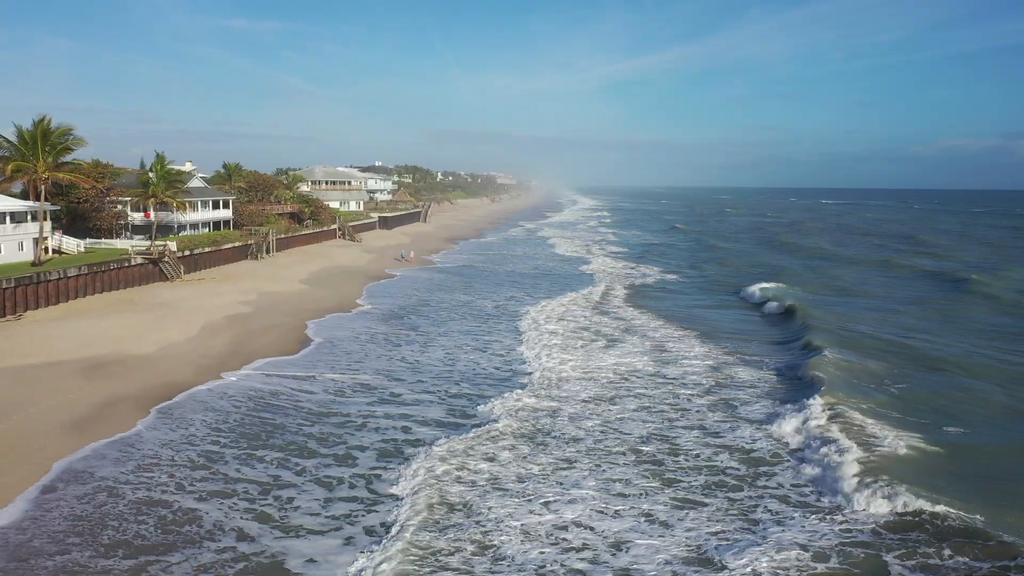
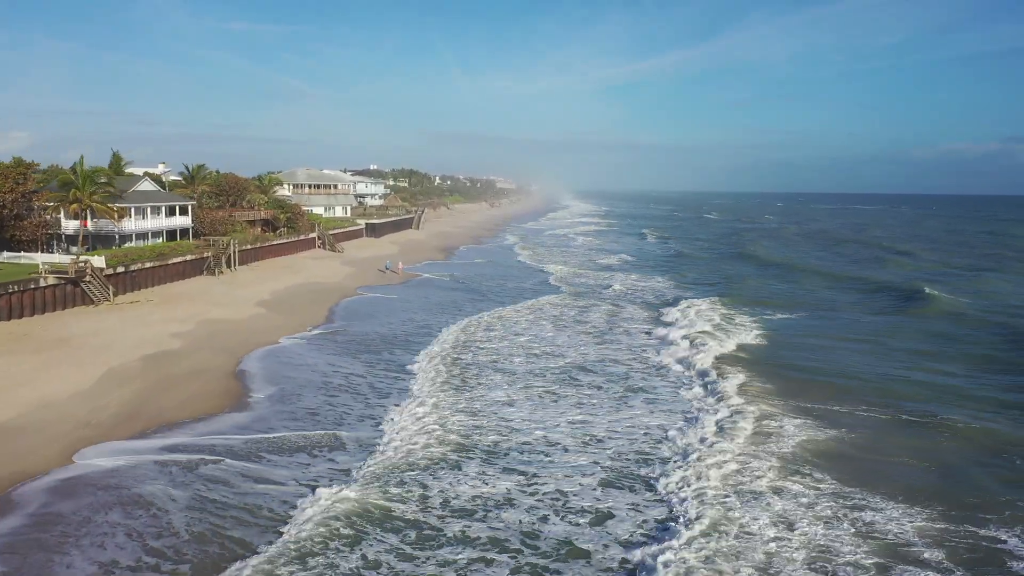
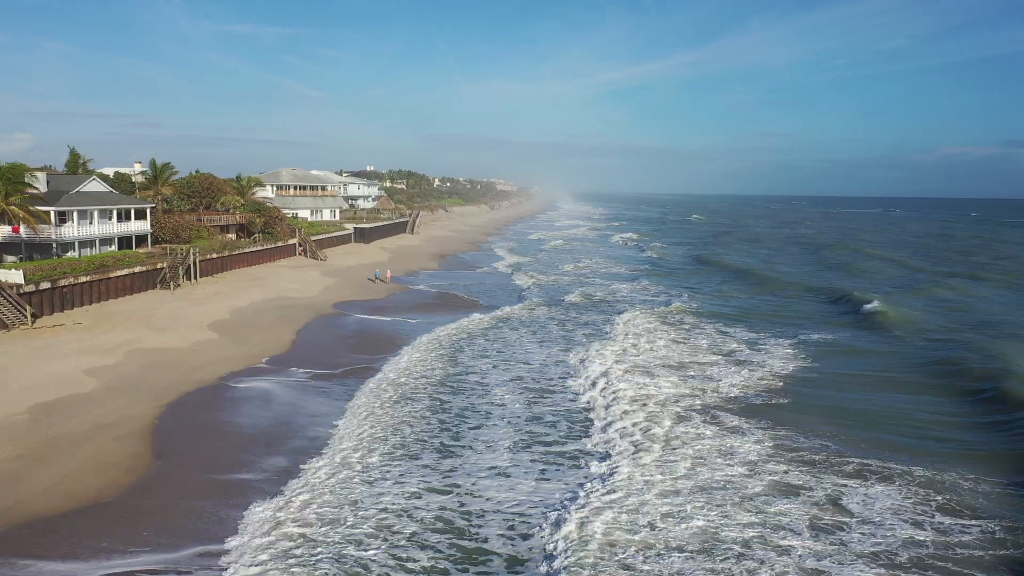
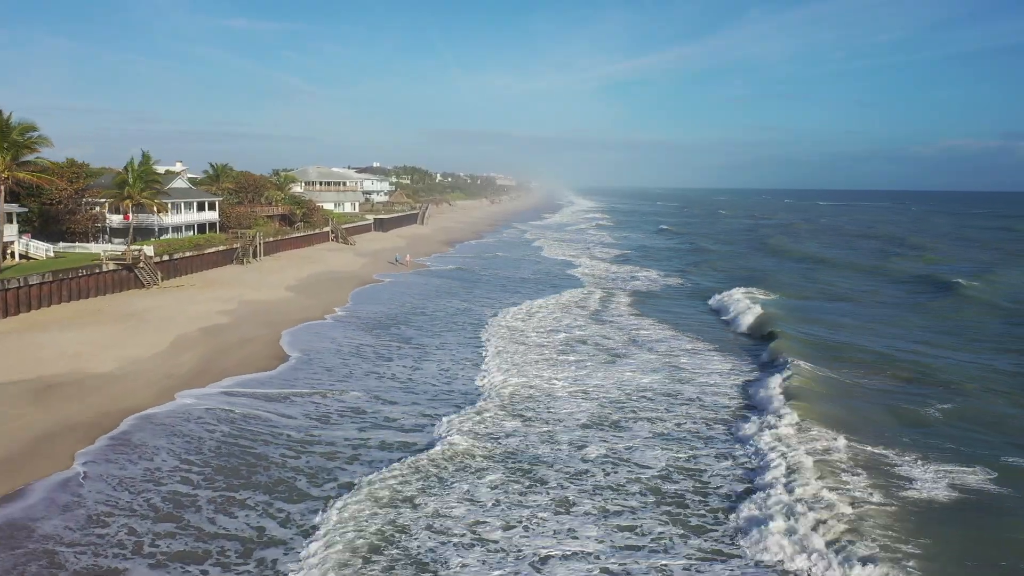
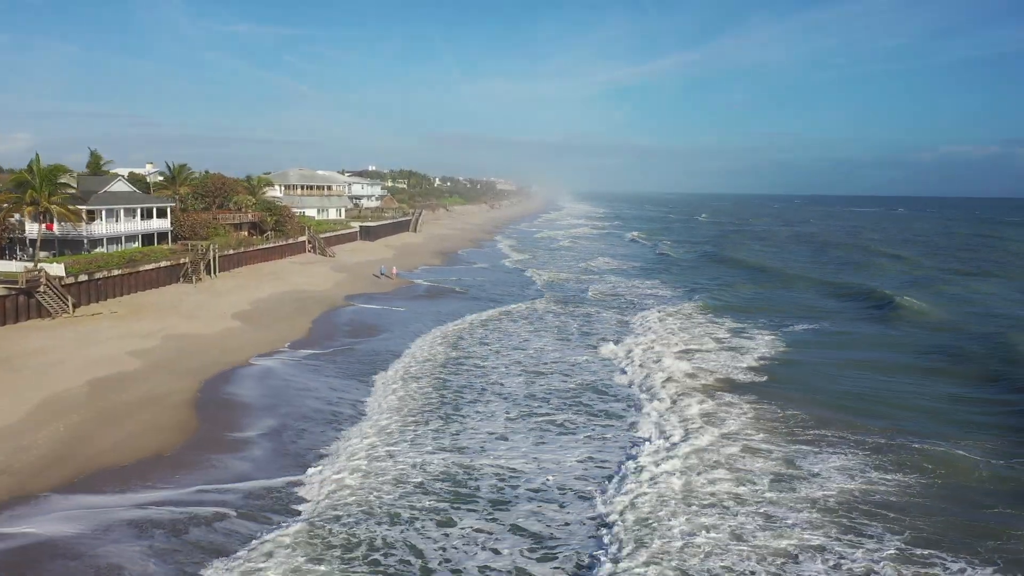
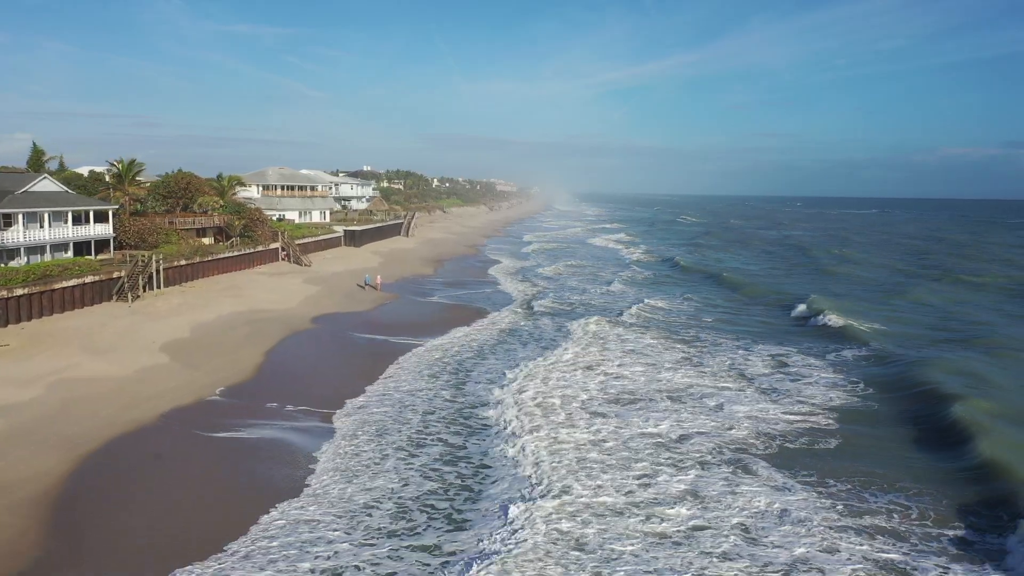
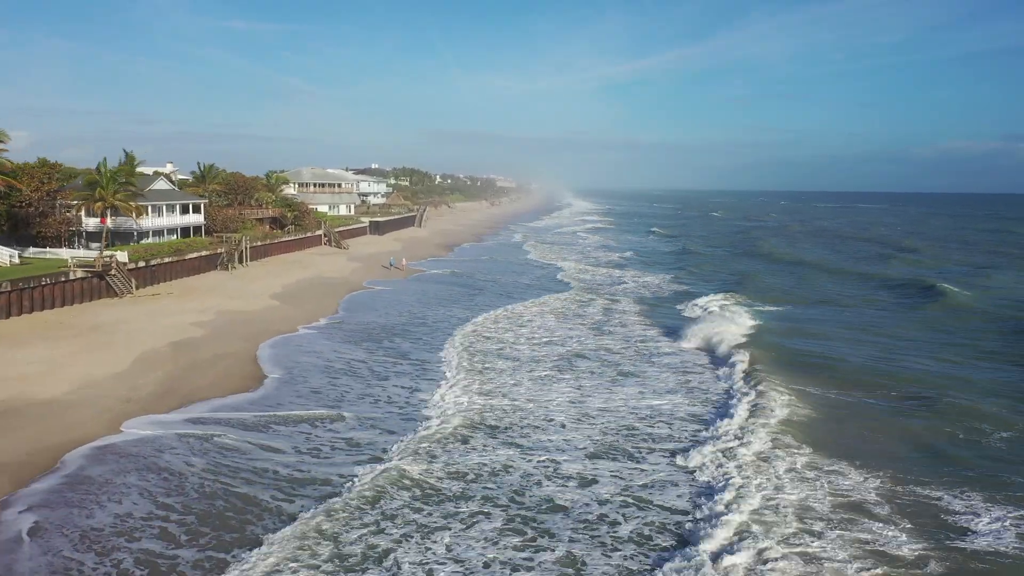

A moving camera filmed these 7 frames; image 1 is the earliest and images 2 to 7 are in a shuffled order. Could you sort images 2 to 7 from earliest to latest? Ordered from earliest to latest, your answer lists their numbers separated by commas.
4, 7, 2, 5, 3, 6
